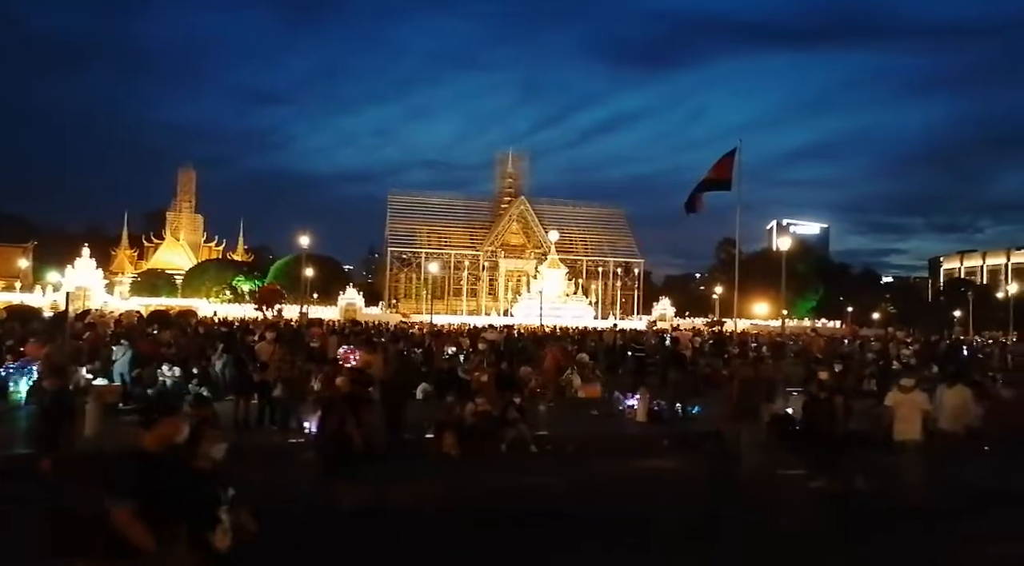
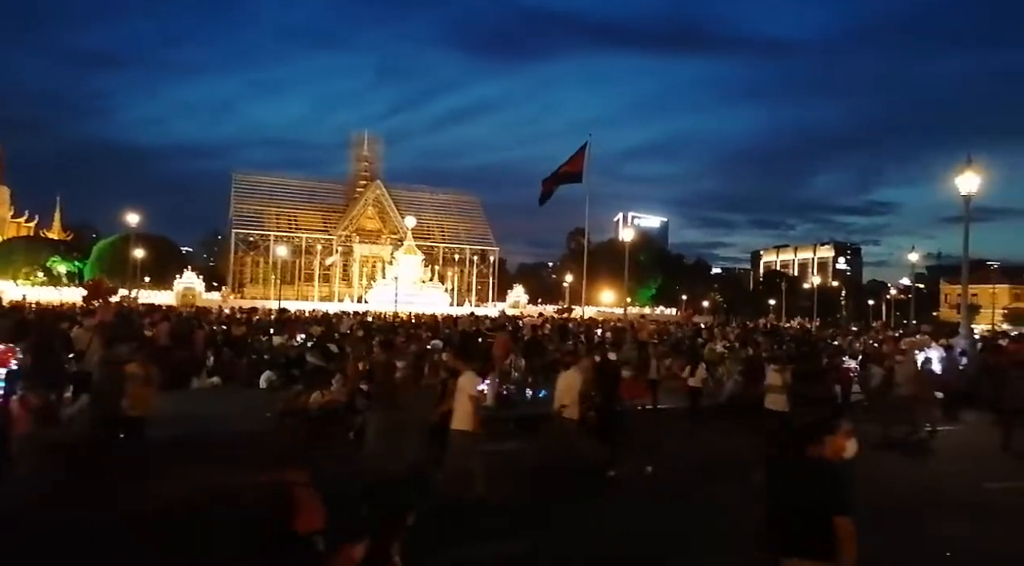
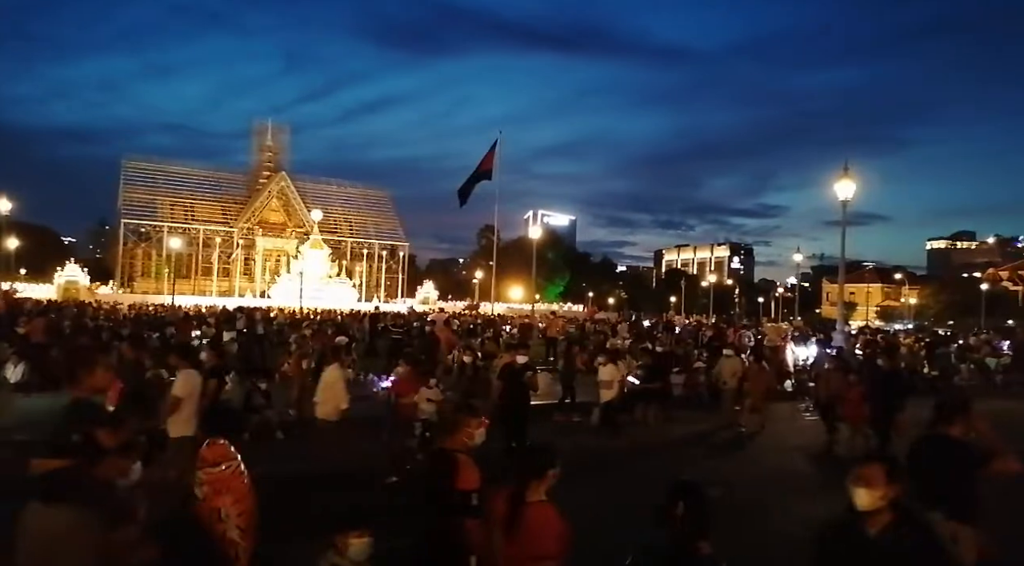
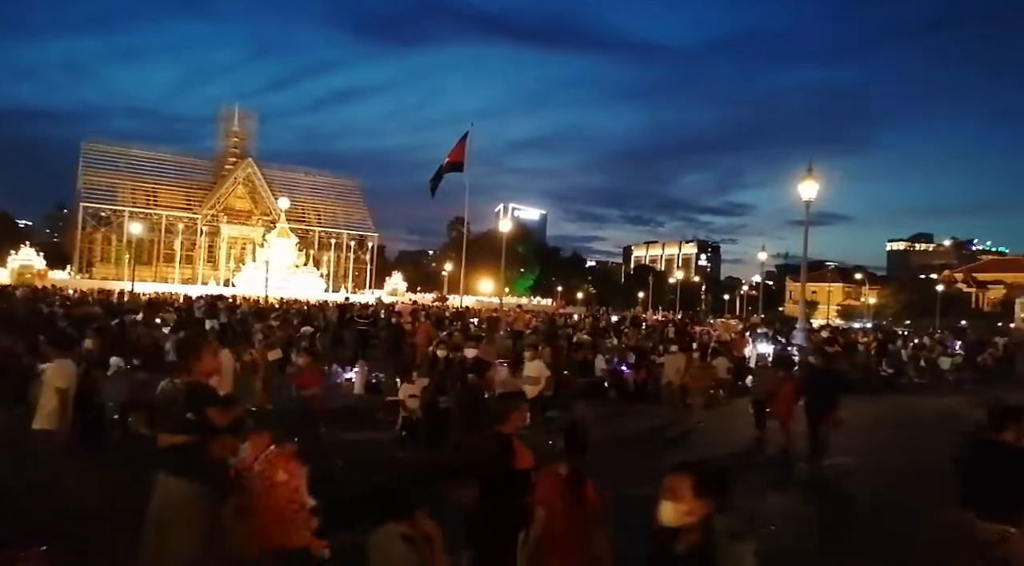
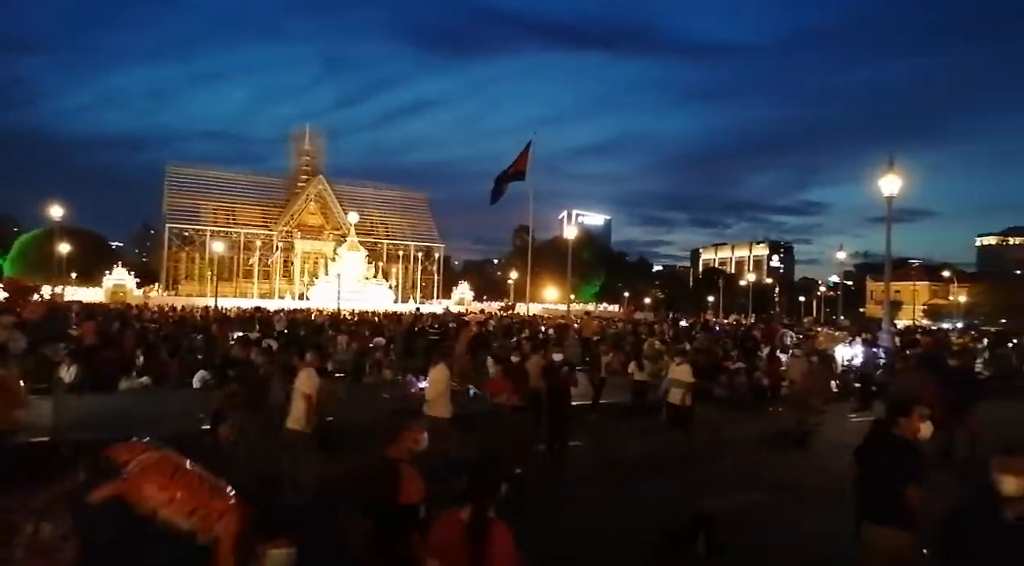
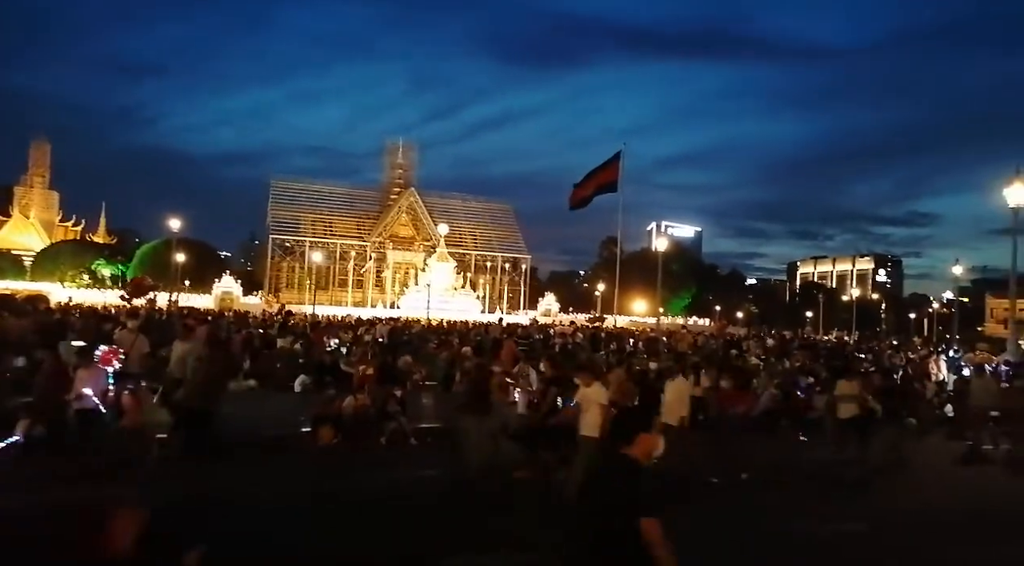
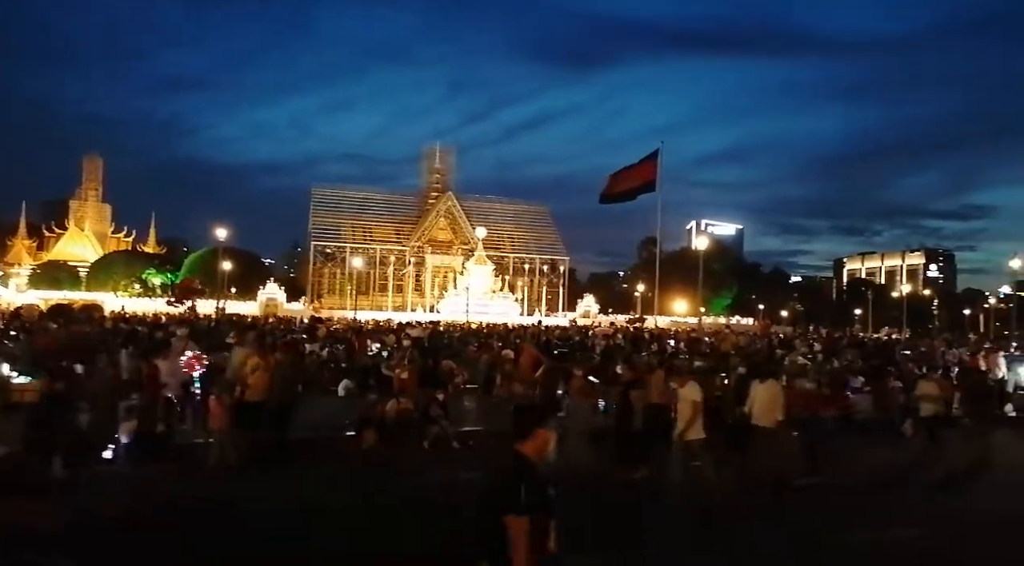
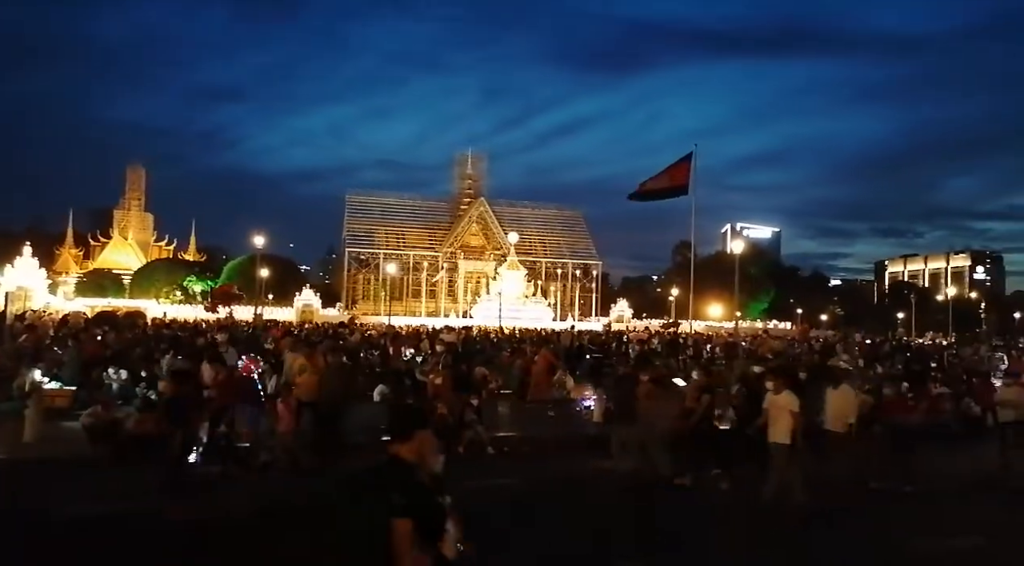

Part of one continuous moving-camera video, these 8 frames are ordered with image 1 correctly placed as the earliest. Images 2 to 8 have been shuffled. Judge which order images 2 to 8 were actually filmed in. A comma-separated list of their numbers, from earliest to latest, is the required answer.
8, 7, 6, 2, 5, 3, 4
